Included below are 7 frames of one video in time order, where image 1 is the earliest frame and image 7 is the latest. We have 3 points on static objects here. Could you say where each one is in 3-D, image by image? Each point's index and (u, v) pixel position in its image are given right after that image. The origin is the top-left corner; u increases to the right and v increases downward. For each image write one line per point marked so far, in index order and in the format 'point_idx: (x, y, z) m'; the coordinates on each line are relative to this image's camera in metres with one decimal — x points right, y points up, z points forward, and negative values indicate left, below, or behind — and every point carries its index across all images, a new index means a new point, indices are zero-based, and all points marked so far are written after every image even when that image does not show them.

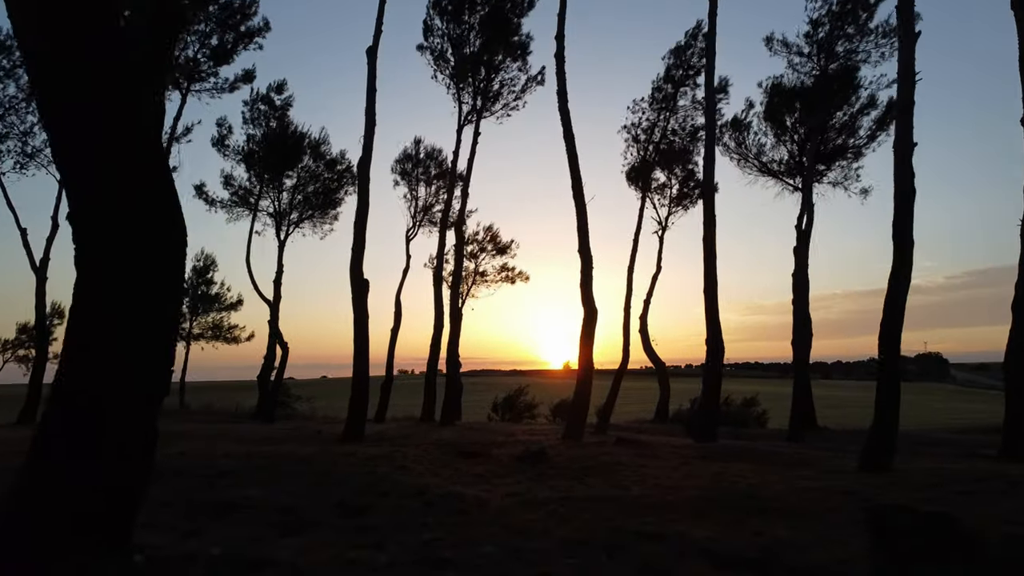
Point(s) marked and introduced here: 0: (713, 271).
0: (+4.2, +0.3, +17.3) m
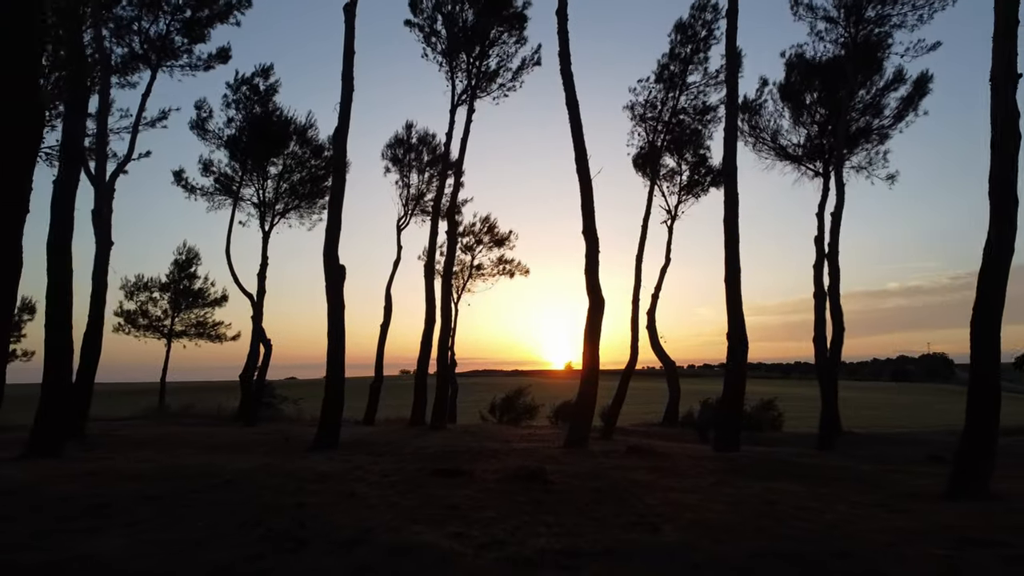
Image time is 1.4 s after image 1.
0: (+4.1, +0.5, +15.3) m
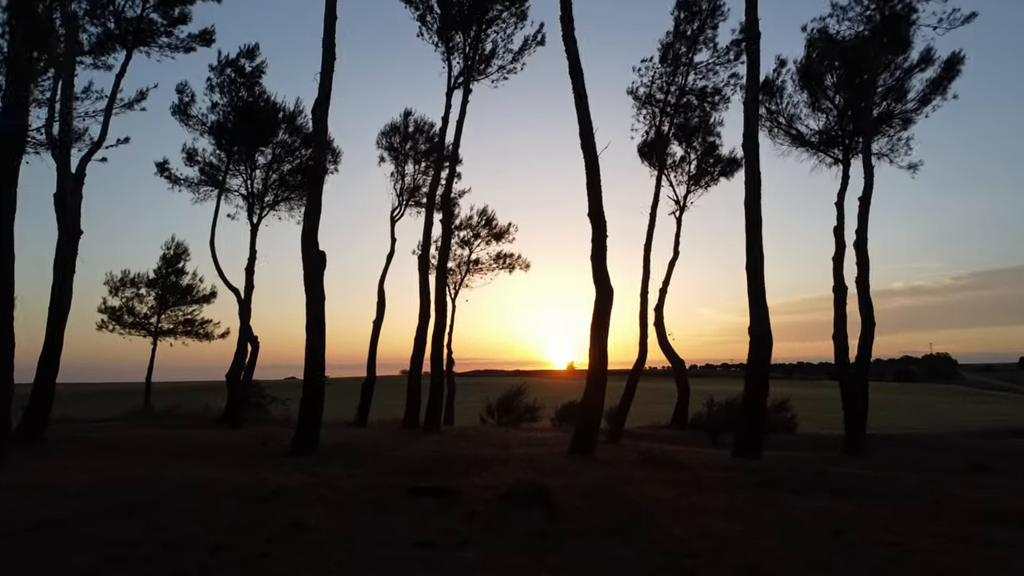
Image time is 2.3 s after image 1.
0: (+4.1, +0.7, +13.8) m
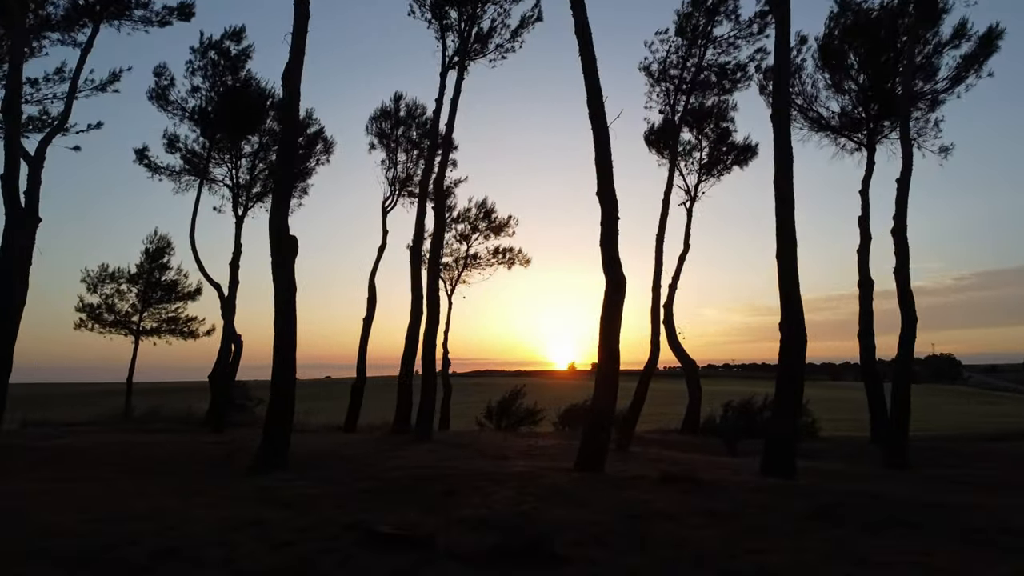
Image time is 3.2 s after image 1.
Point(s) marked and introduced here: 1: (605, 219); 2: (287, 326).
0: (+4.1, +0.9, +12.2) m
1: (+1.3, +1.0, +12.0) m
2: (-3.2, -0.5, +11.8) m
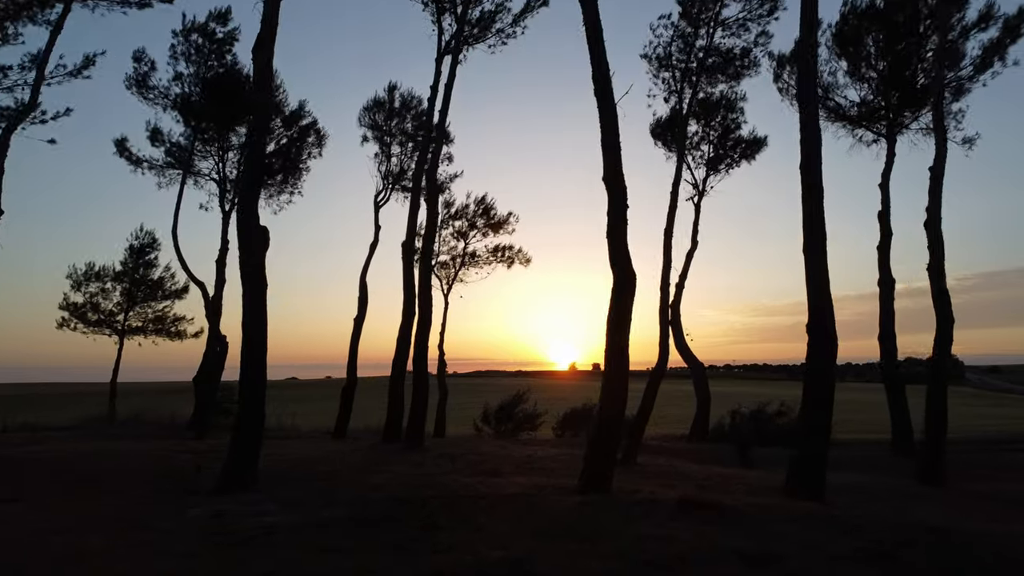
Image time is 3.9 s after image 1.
0: (+4.0, +0.9, +10.9) m
1: (+1.3, +1.0, +10.7) m
2: (-3.3, -0.5, +10.6) m
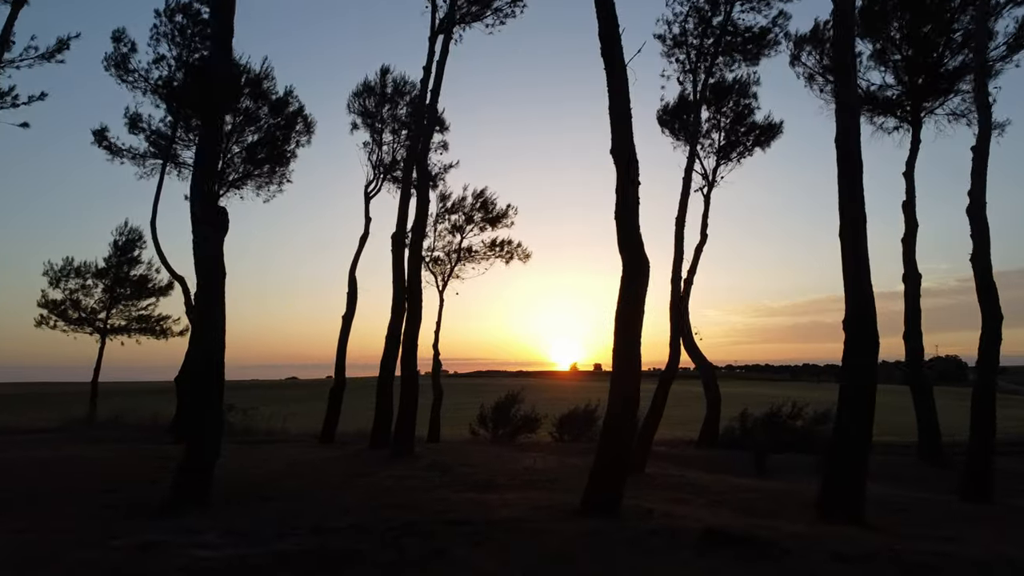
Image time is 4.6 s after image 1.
0: (+4.0, +1.0, +9.6) m
1: (+1.2, +1.2, +9.4) m
2: (-3.3, -0.4, +9.2) m
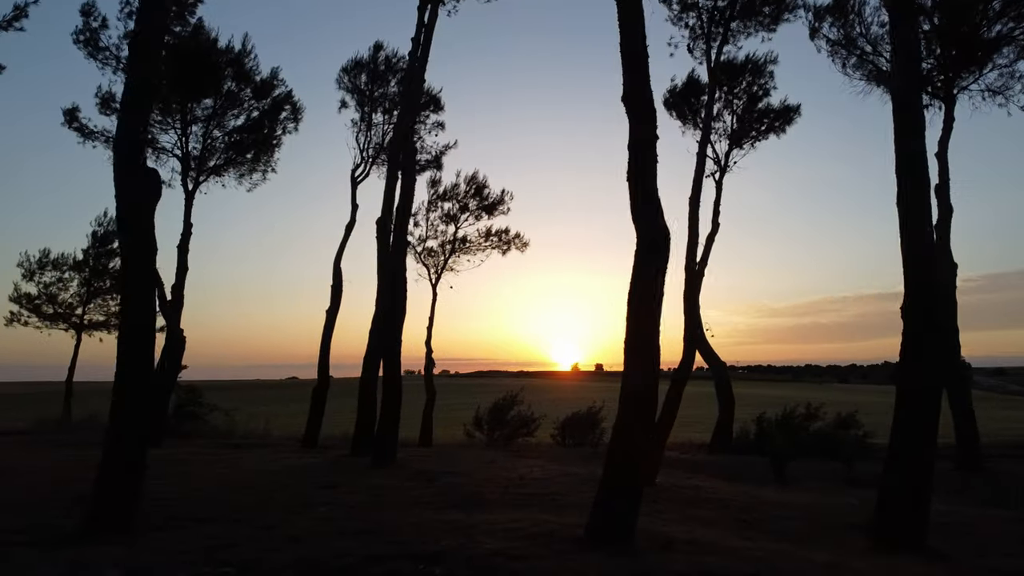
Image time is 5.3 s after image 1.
0: (+3.9, +1.2, +8.0) m
1: (+1.1, +1.4, +7.8) m
2: (-3.4, -0.2, +7.6) m
